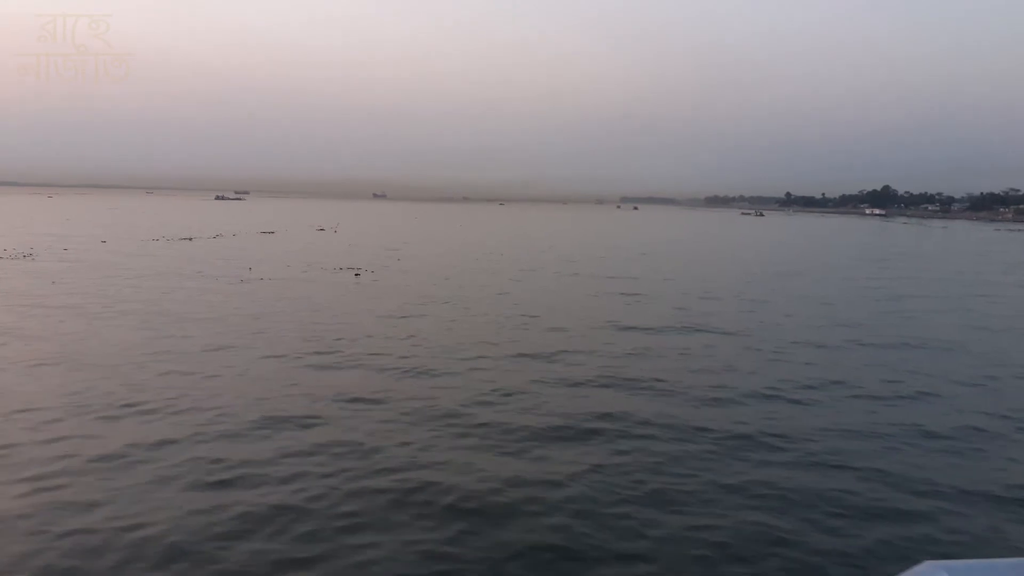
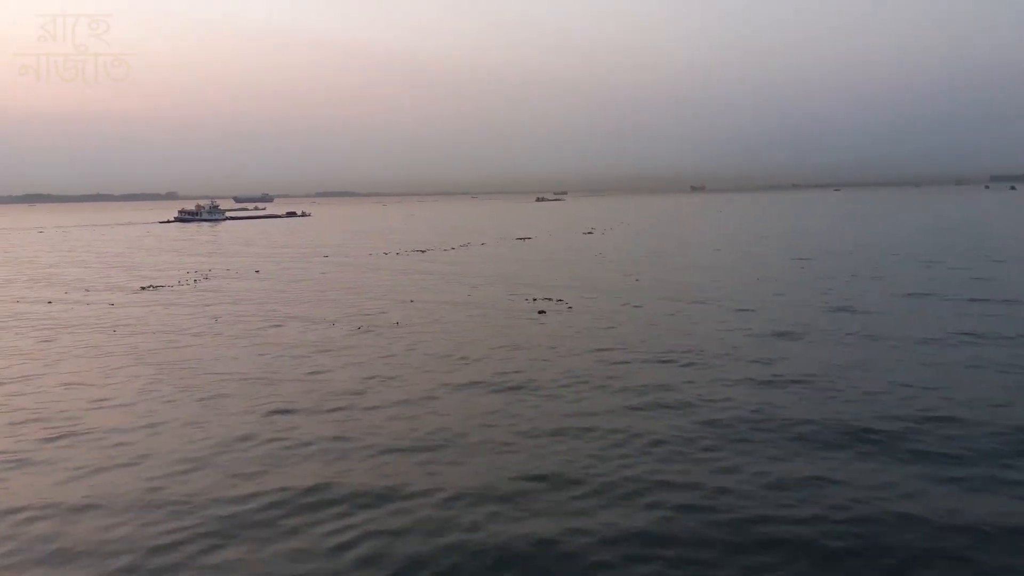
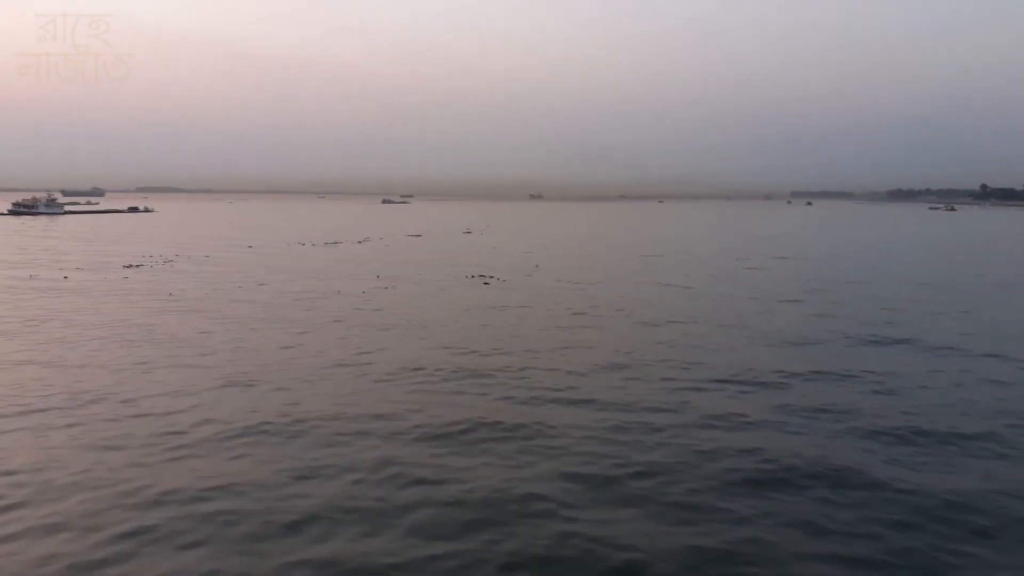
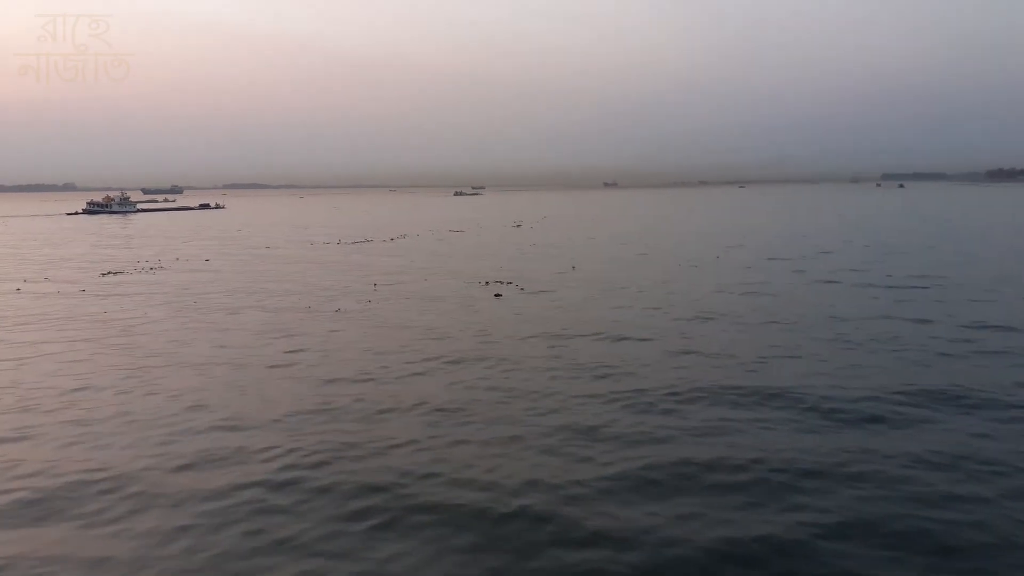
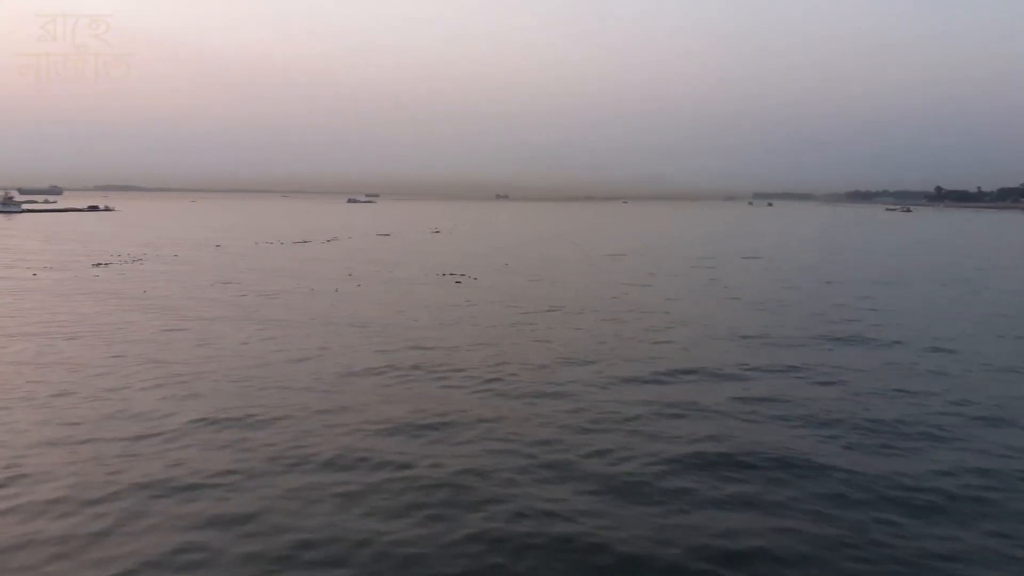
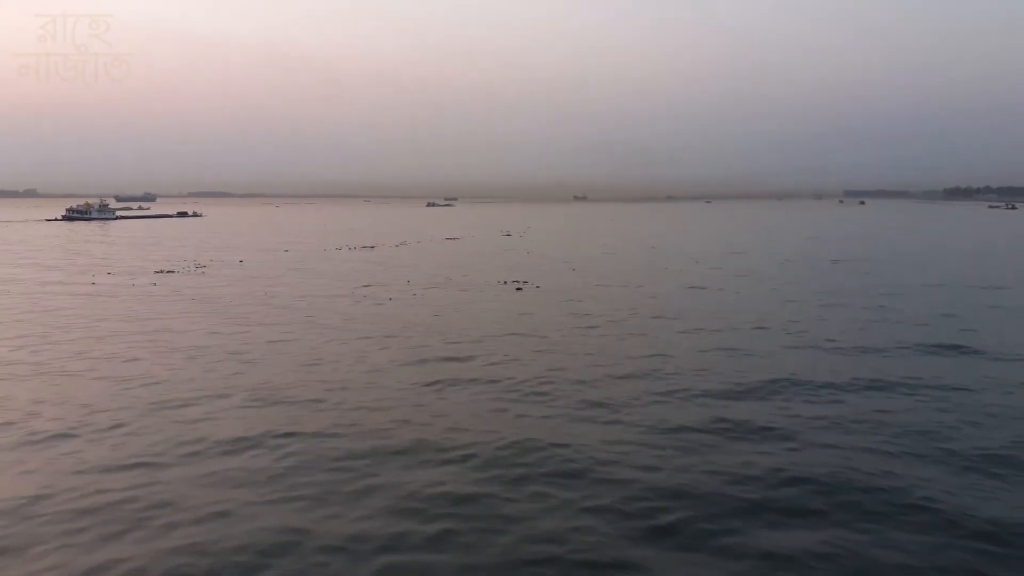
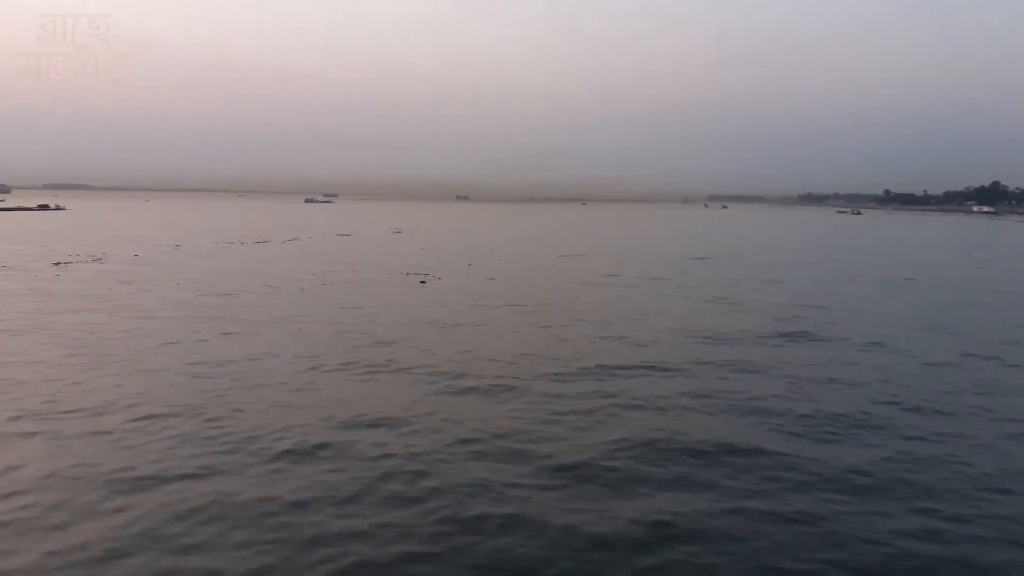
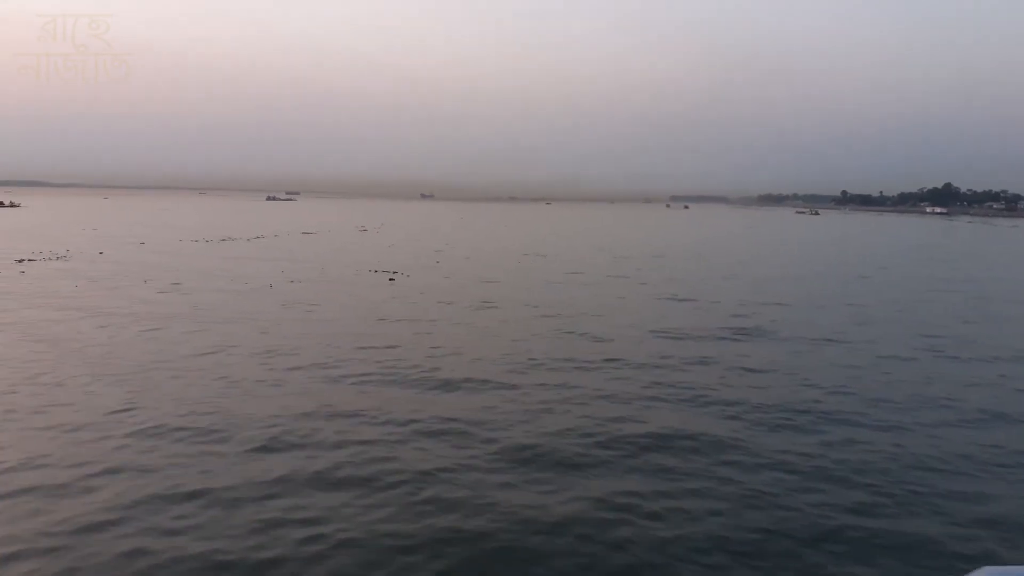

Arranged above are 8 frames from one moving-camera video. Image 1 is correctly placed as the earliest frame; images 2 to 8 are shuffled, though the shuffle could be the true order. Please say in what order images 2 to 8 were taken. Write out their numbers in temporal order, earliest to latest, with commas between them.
8, 7, 5, 3, 6, 4, 2
